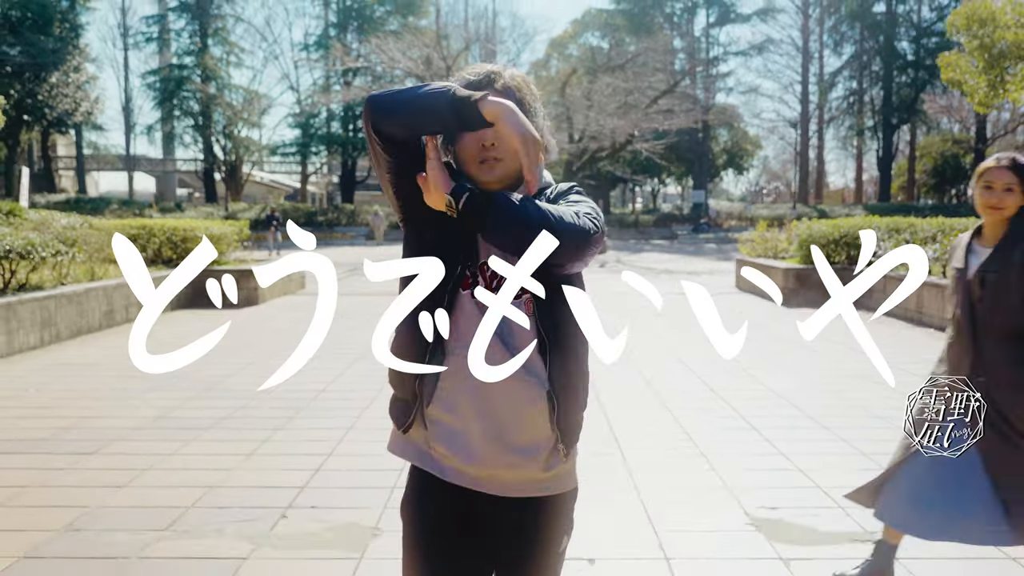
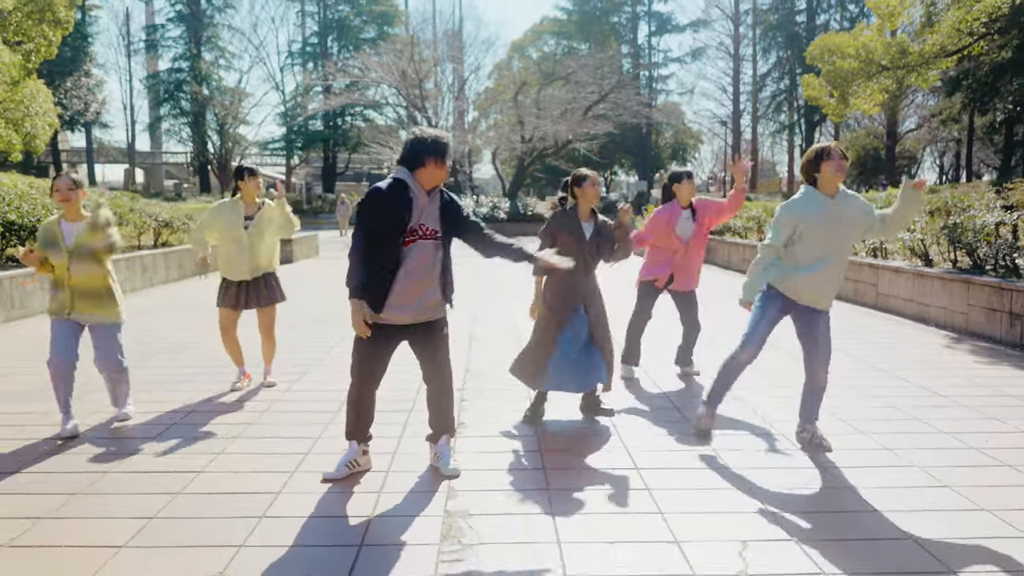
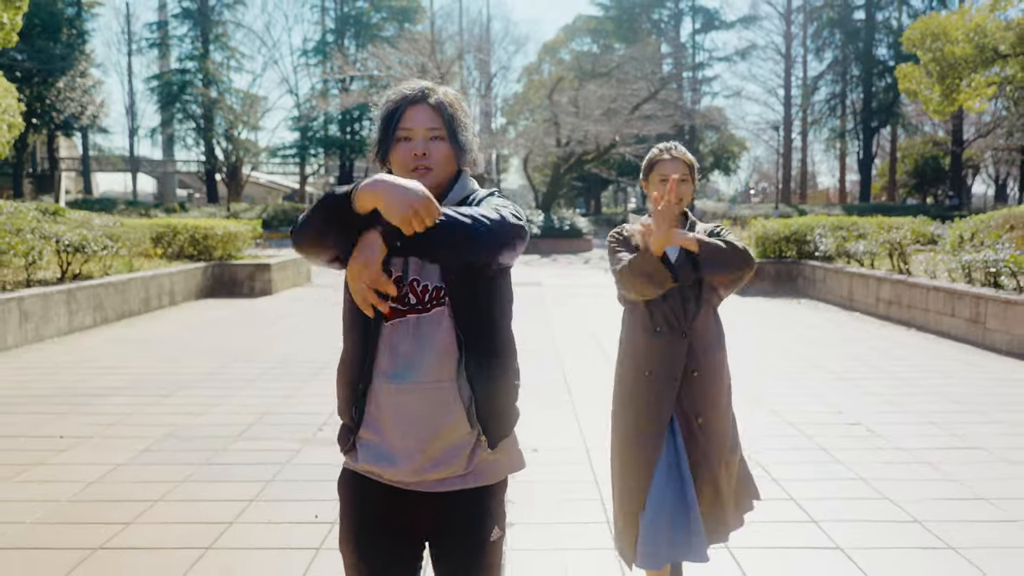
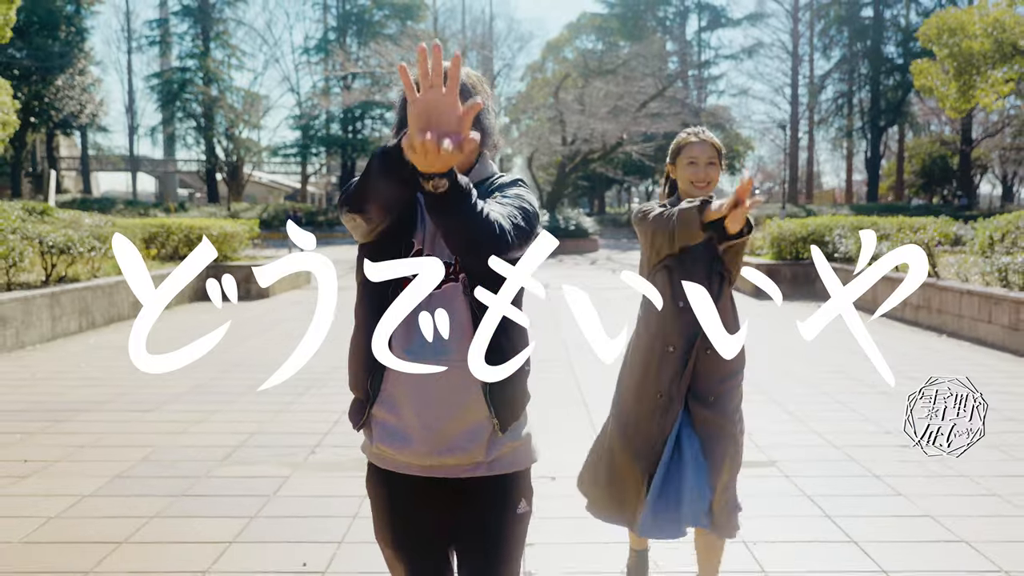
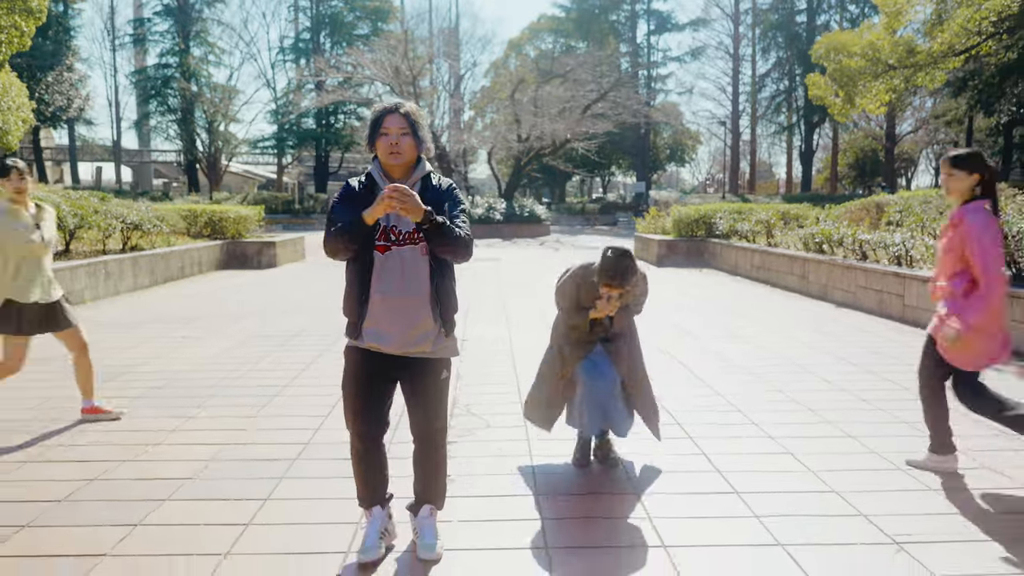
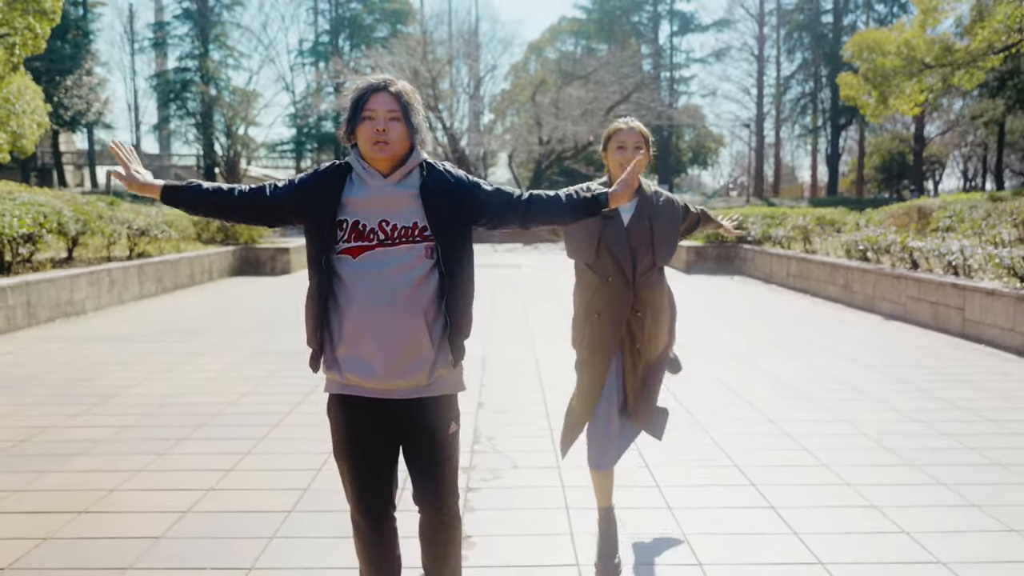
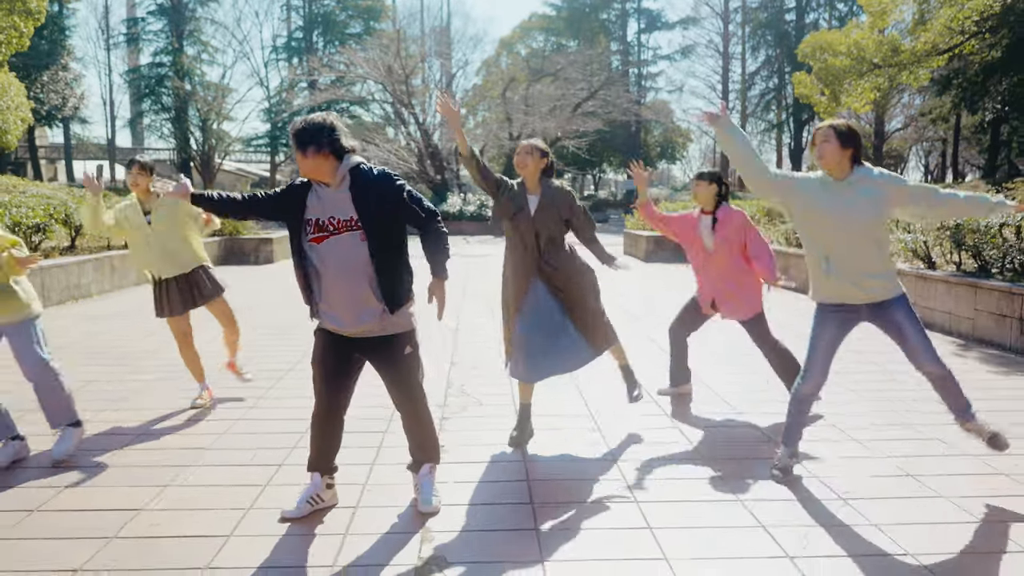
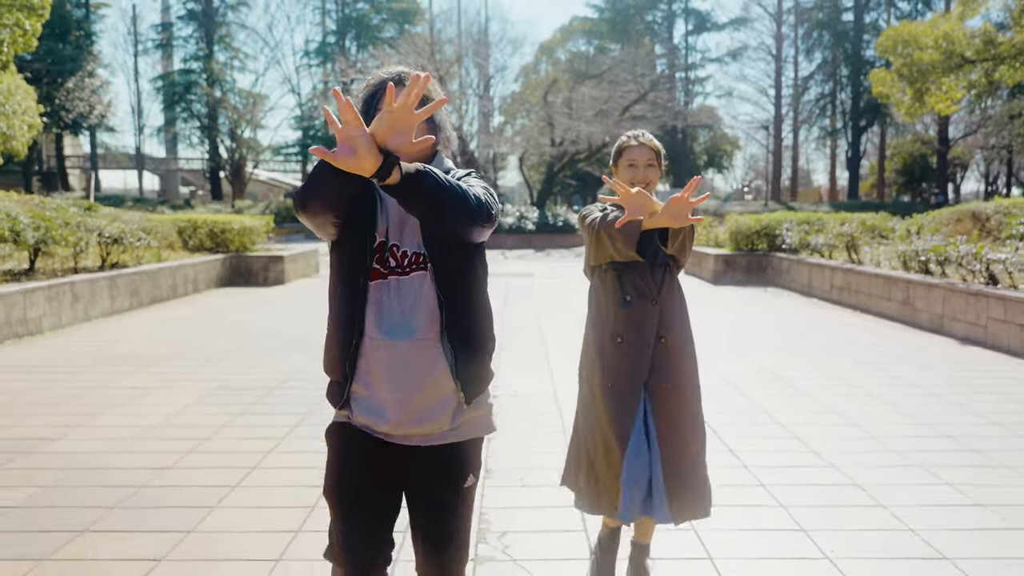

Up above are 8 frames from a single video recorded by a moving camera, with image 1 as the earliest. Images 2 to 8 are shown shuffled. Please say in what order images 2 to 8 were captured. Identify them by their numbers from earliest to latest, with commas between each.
4, 3, 8, 6, 5, 7, 2
